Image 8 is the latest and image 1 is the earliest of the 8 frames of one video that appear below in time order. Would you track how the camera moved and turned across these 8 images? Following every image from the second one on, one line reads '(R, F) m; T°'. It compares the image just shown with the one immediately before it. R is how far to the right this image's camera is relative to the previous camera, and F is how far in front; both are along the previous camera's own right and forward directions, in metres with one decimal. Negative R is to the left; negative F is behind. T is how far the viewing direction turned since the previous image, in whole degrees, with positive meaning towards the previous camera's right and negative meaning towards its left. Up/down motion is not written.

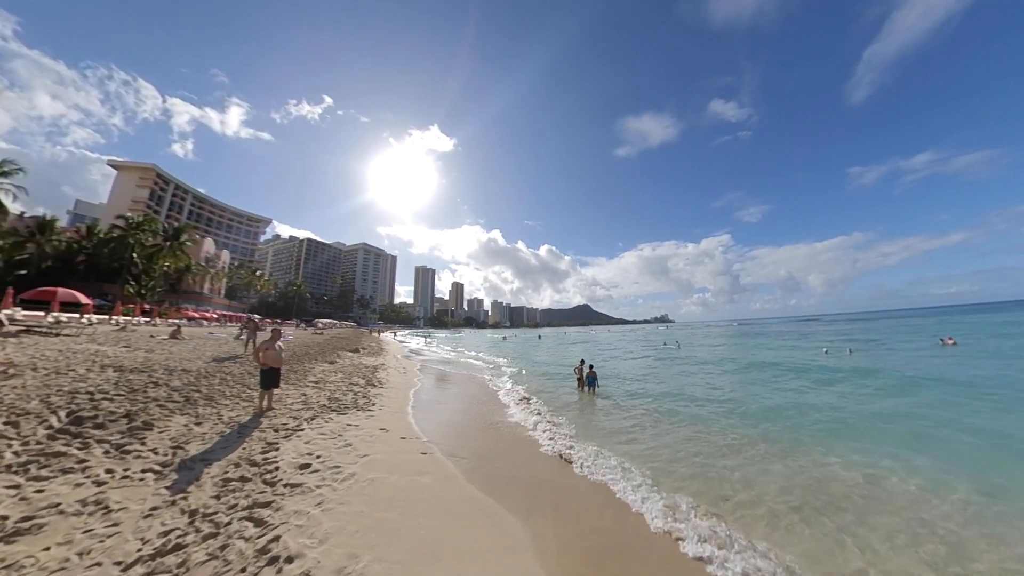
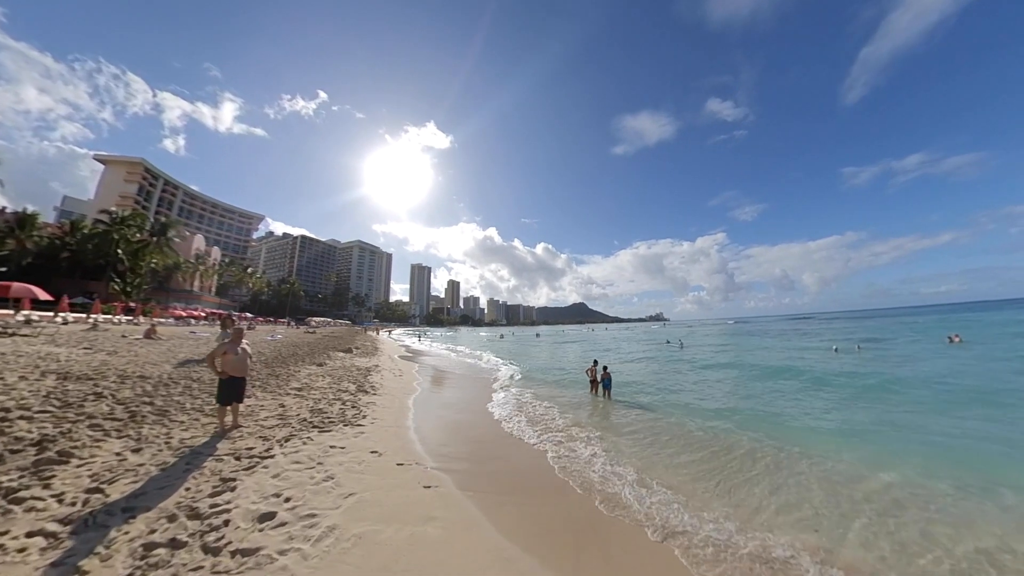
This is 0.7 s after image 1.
(-0.4, +1.4) m; +1°
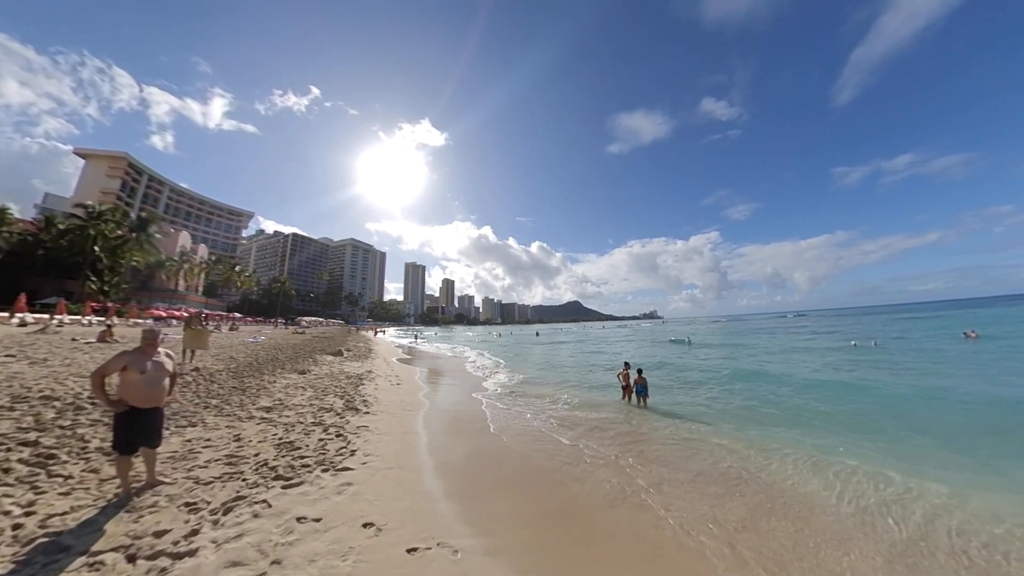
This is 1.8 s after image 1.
(-0.8, +2.1) m; +1°
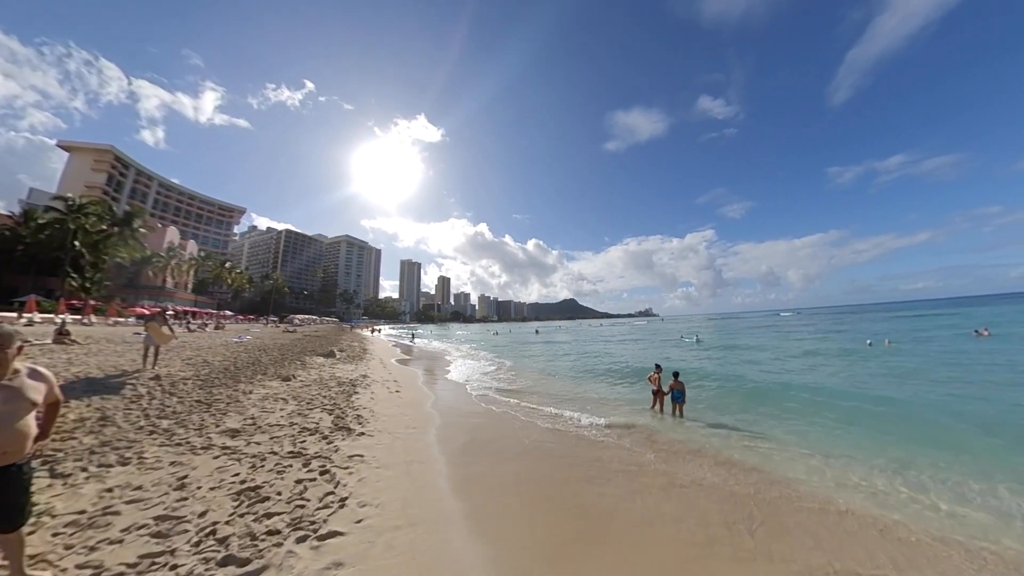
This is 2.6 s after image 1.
(-0.6, +1.5) m; +1°
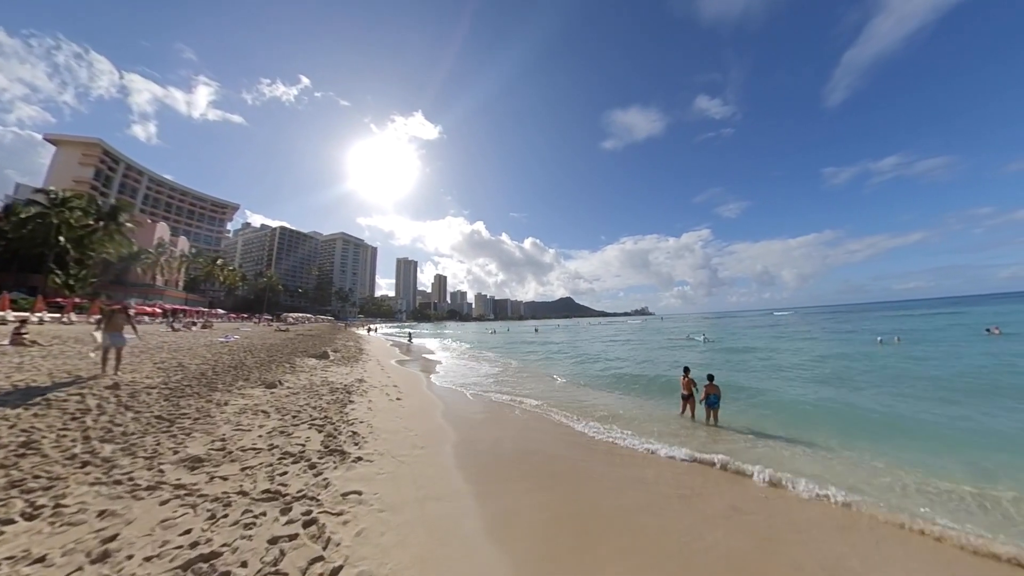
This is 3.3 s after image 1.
(-0.5, +1.2) m; +1°
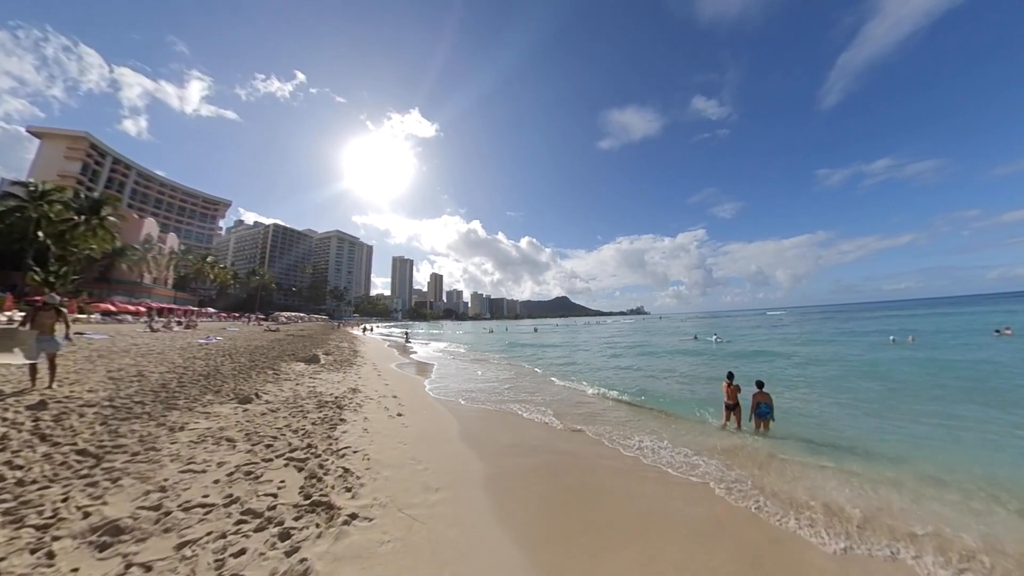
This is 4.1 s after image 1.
(-0.6, +1.4) m; +1°
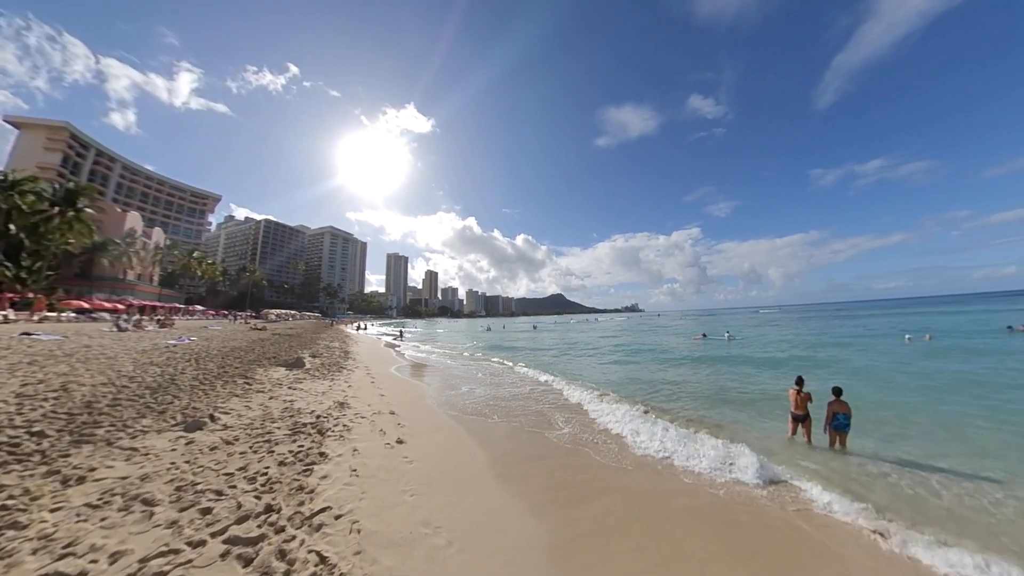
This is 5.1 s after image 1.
(-0.6, +1.7) m; +1°
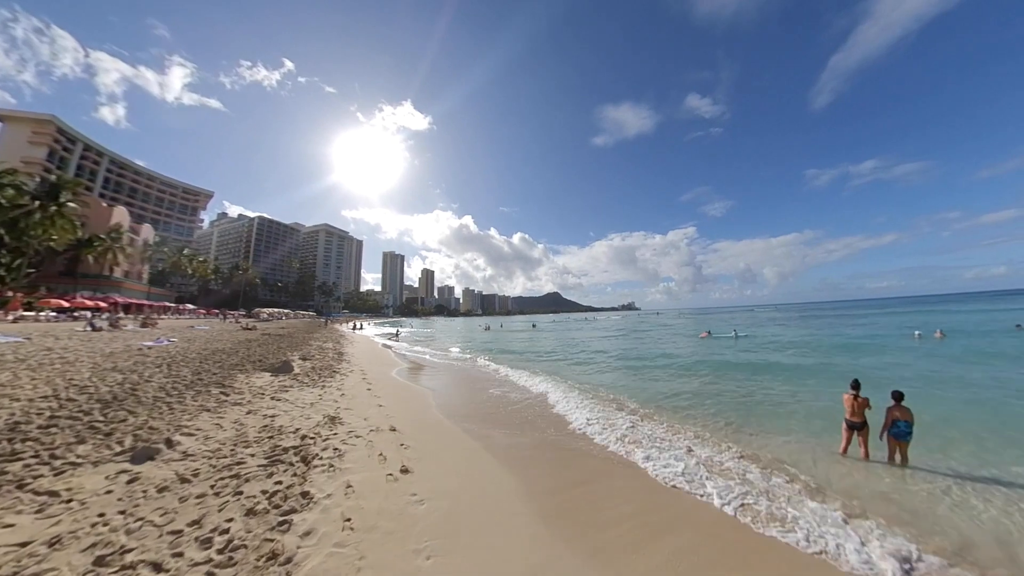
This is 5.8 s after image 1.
(-0.4, +1.1) m; +1°
